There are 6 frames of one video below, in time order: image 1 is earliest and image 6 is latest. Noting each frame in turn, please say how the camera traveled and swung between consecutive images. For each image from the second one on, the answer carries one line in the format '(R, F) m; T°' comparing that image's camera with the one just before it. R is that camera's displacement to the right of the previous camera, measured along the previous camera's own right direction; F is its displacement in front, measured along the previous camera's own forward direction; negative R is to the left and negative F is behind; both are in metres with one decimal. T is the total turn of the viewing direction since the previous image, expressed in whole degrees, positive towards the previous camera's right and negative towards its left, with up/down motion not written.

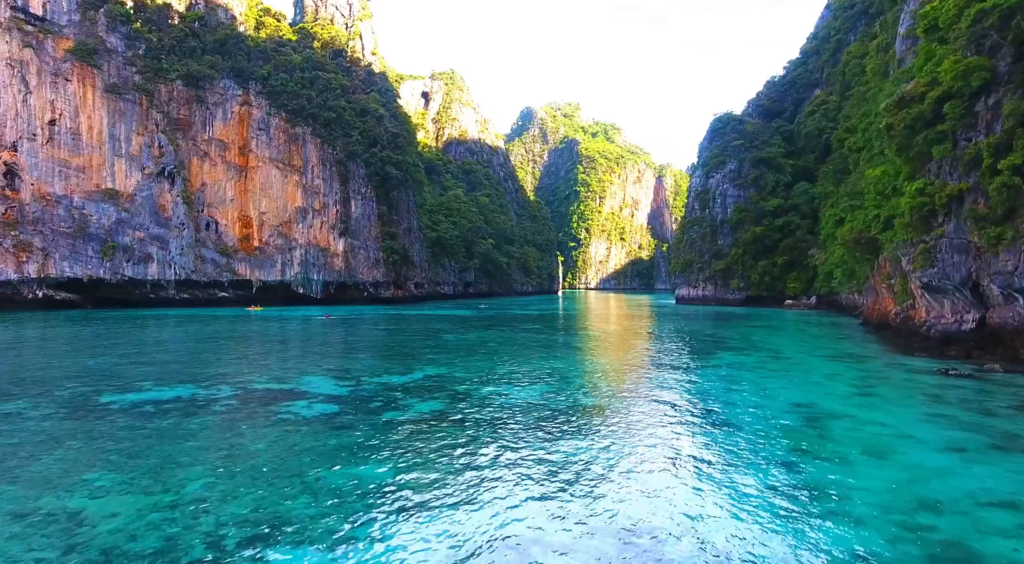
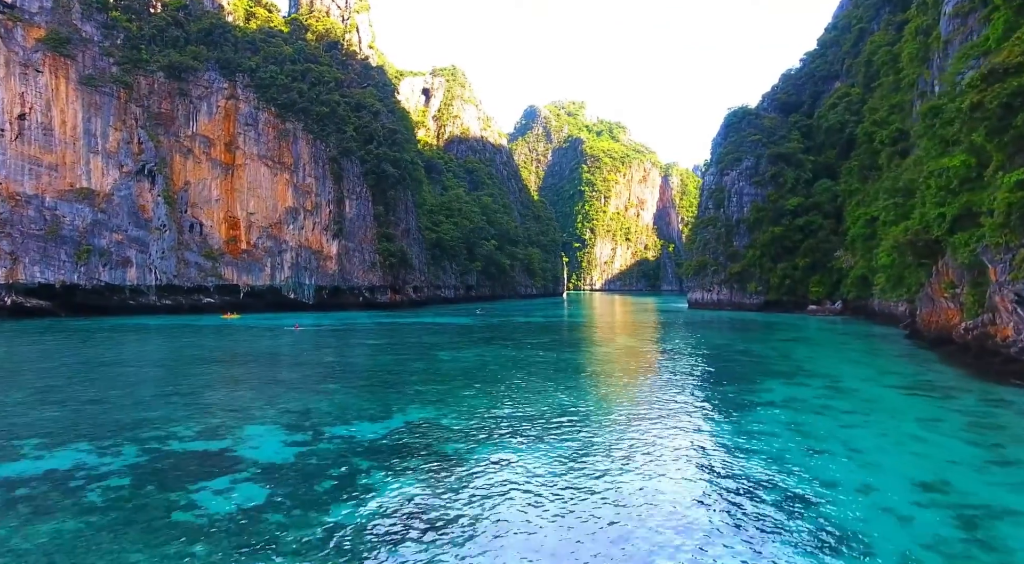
(0.0, +2.3) m; 0°
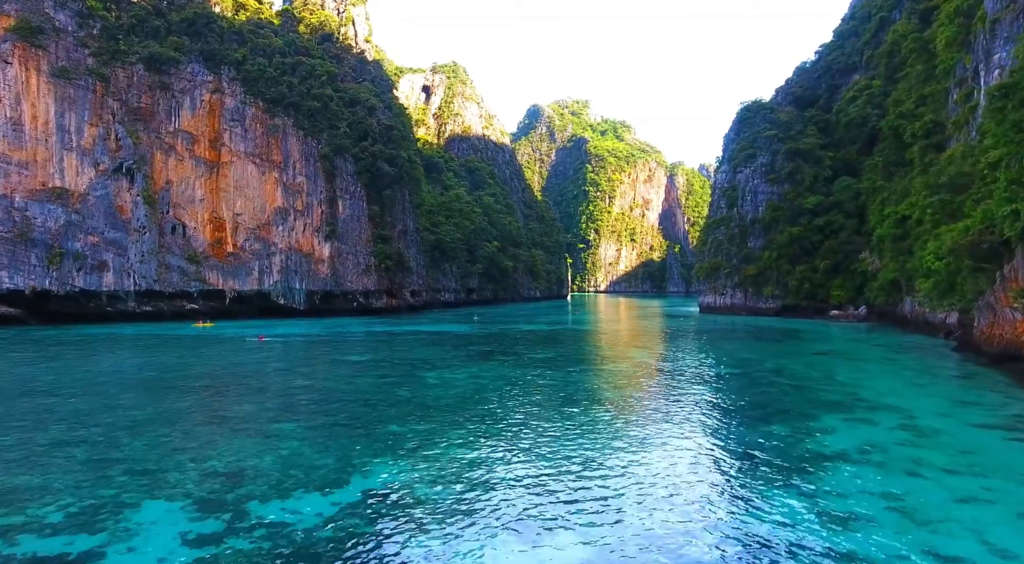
(+0.1, +2.1) m; 0°
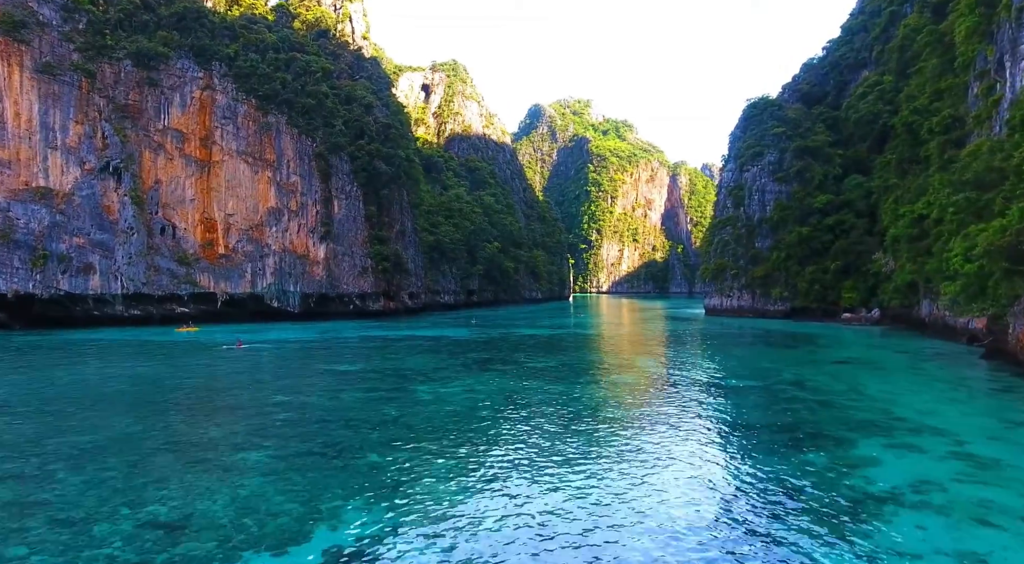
(+0.1, +1.0) m; 0°
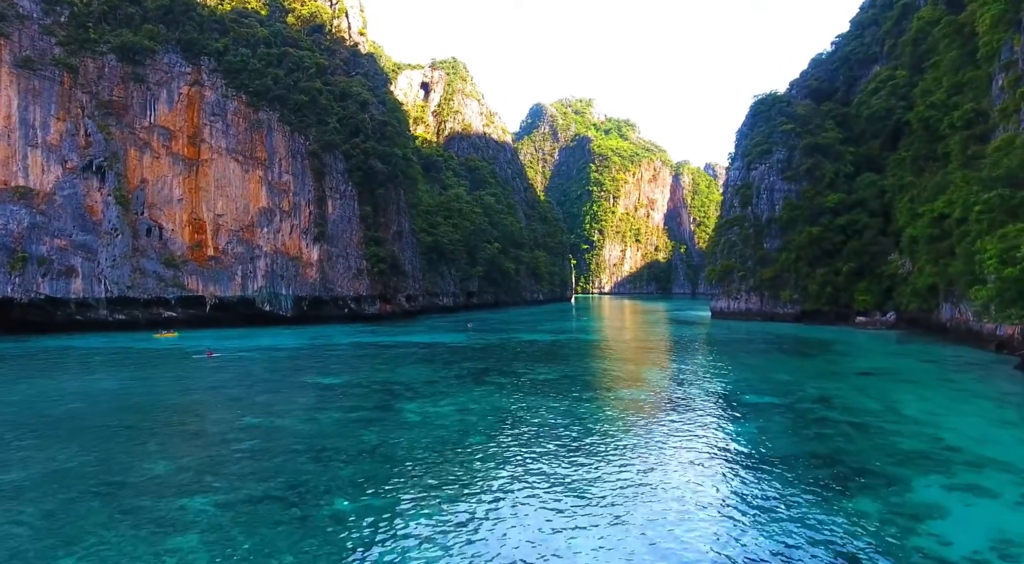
(+0.1, +1.2) m; 0°
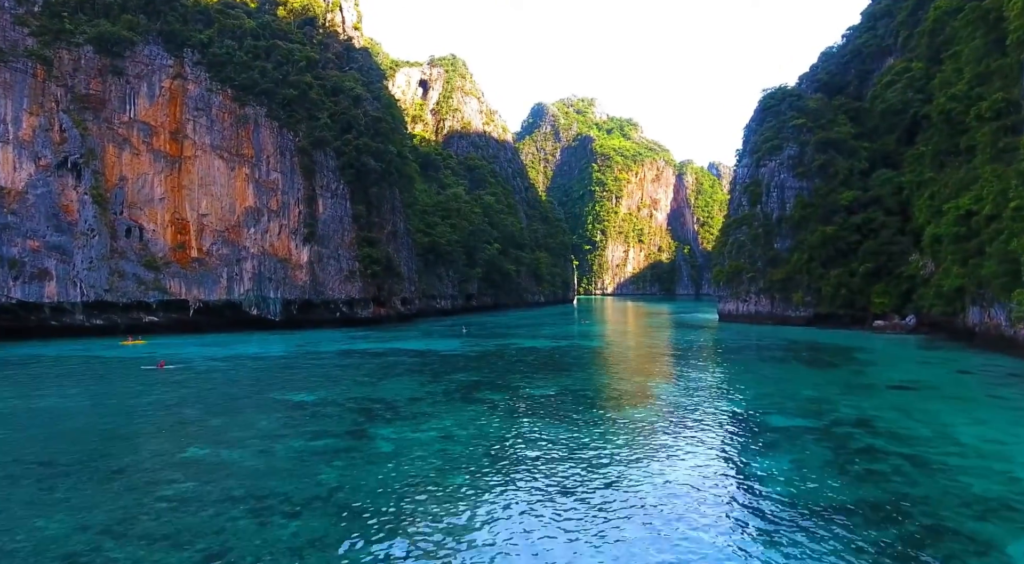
(+0.2, +1.5) m; 0°
